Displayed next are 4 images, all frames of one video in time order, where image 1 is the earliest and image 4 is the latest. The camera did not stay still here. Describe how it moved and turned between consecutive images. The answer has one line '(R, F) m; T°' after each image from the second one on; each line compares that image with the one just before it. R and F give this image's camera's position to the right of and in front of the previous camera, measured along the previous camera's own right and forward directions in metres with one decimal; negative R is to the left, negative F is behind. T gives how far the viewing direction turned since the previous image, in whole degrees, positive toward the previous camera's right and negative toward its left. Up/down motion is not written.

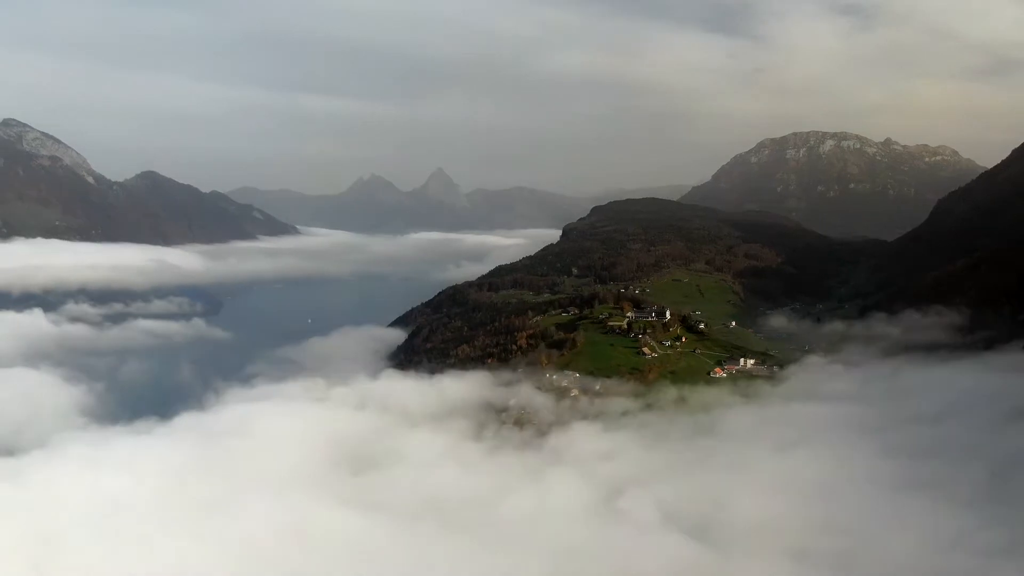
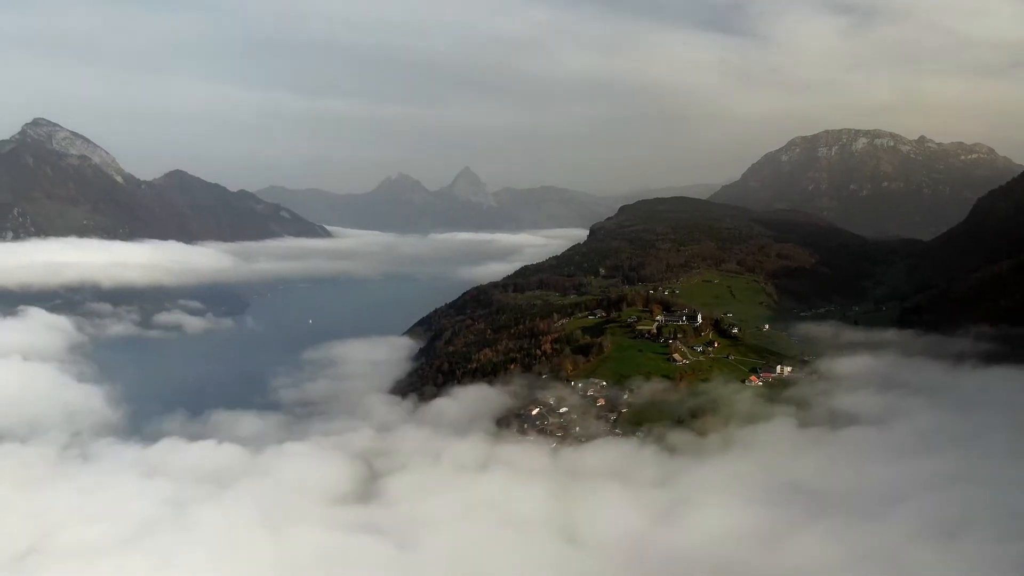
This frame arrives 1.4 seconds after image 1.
(0.0, +2.5) m; -2°
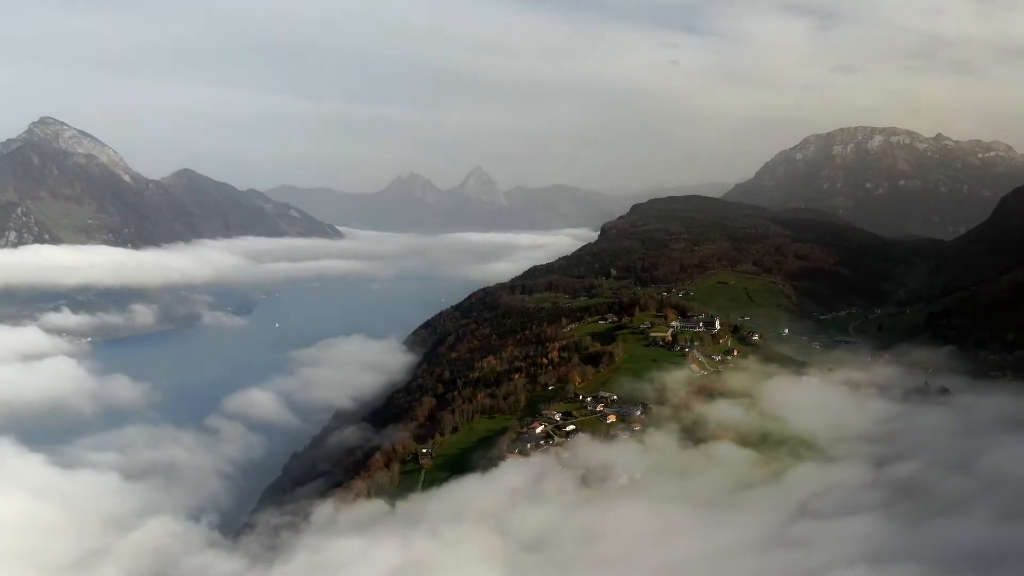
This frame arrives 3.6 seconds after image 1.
(+0.4, +3.3) m; -1°
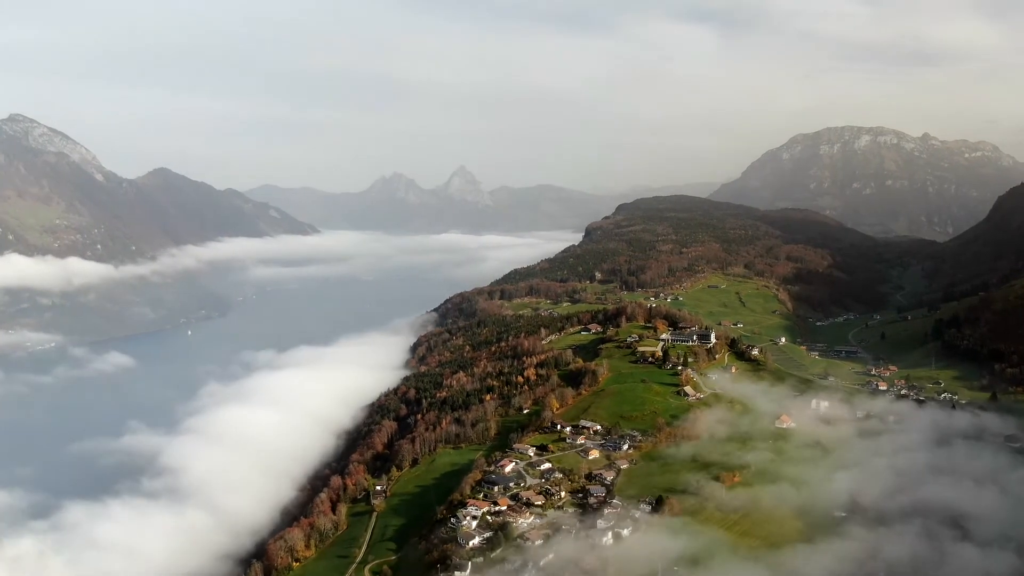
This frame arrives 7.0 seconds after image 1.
(+1.2, +5.3) m; +1°
